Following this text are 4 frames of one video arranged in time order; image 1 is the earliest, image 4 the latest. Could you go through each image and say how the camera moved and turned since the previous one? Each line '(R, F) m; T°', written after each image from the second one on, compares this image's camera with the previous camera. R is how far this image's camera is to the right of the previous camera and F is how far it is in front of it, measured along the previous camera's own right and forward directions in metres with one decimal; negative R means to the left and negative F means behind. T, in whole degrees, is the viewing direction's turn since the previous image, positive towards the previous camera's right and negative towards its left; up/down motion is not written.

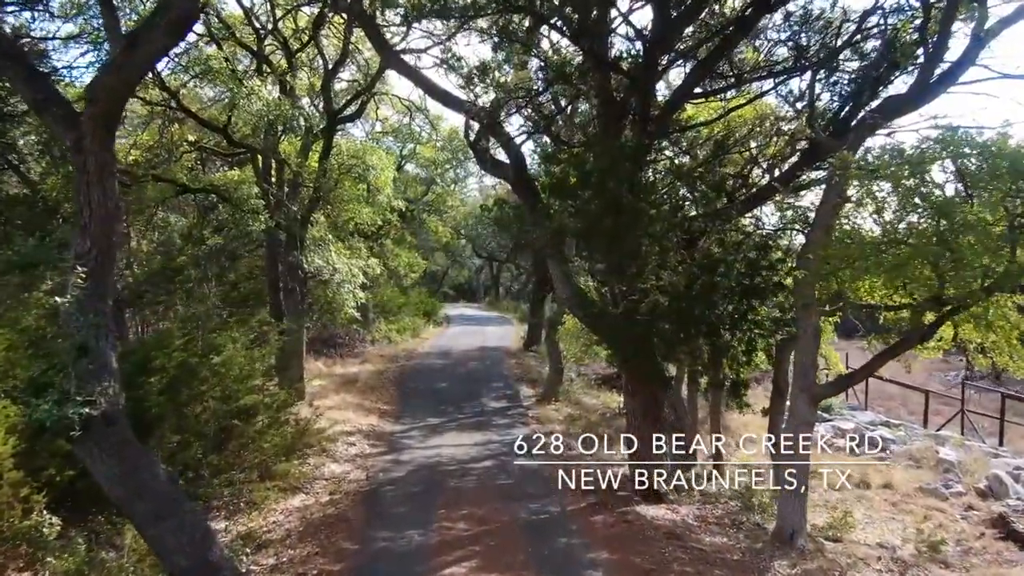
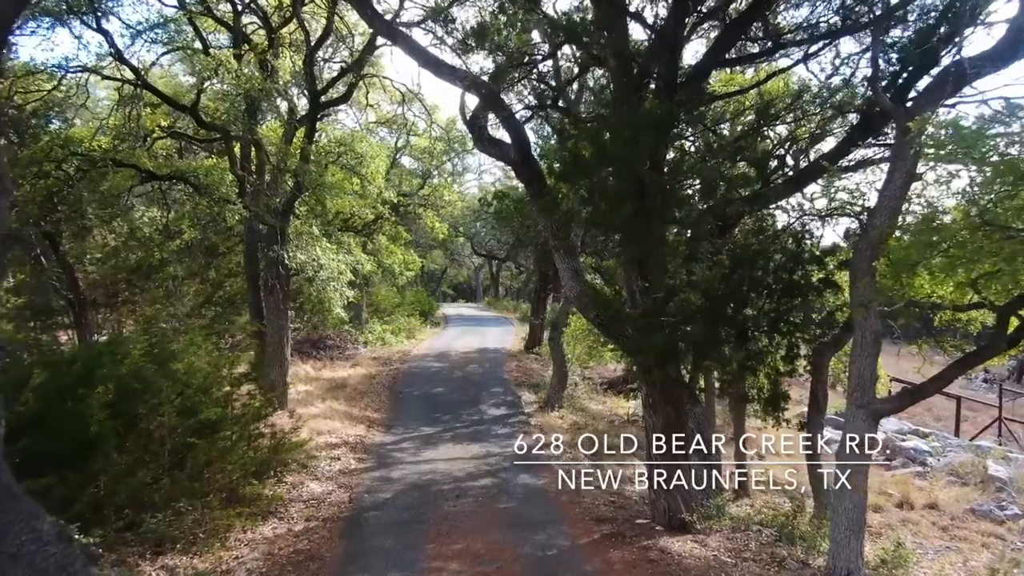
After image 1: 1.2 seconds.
(0.0, +1.1) m; 0°
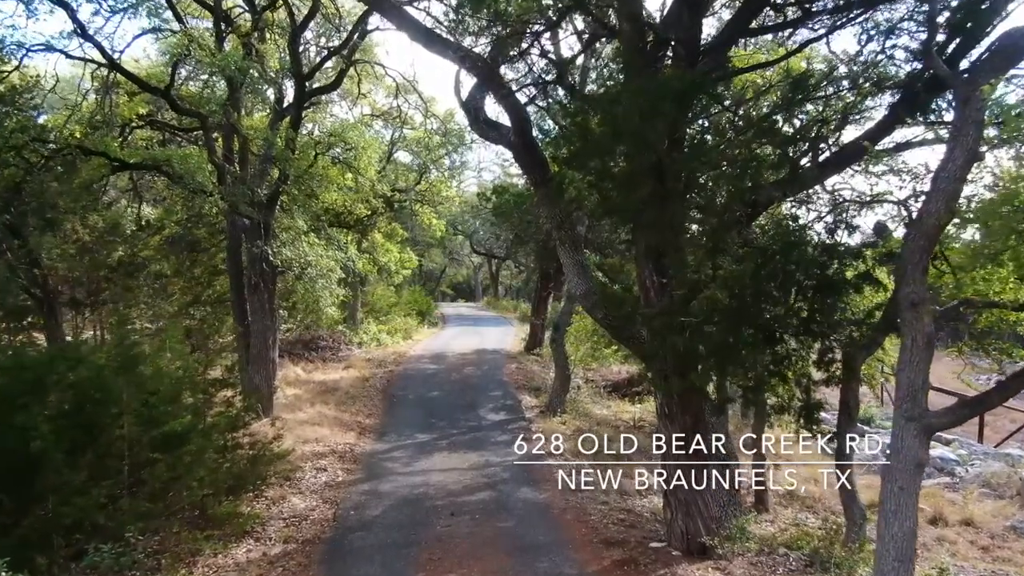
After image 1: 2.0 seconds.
(0.0, +0.7) m; 0°
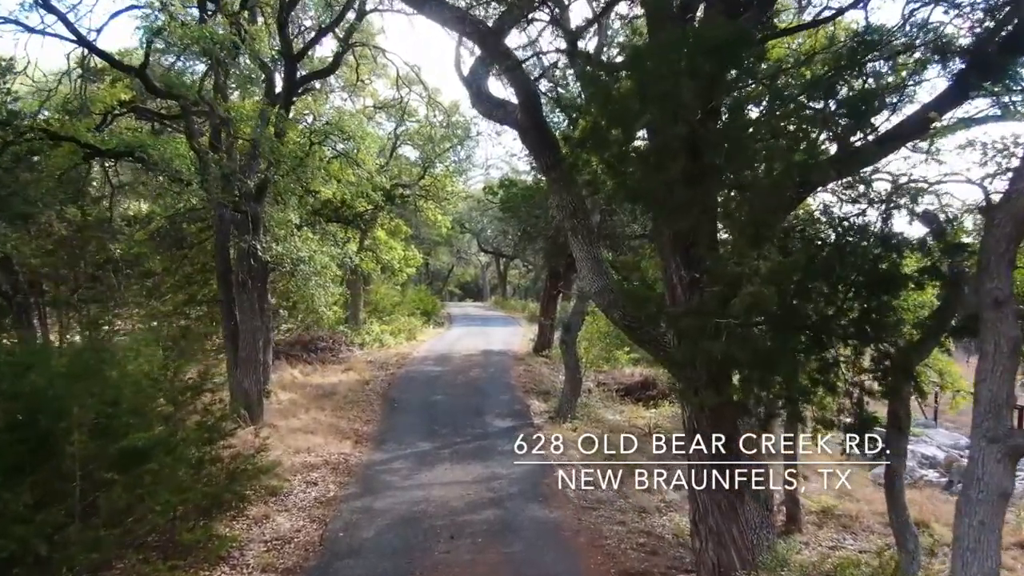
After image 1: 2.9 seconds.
(0.0, +0.8) m; 0°
